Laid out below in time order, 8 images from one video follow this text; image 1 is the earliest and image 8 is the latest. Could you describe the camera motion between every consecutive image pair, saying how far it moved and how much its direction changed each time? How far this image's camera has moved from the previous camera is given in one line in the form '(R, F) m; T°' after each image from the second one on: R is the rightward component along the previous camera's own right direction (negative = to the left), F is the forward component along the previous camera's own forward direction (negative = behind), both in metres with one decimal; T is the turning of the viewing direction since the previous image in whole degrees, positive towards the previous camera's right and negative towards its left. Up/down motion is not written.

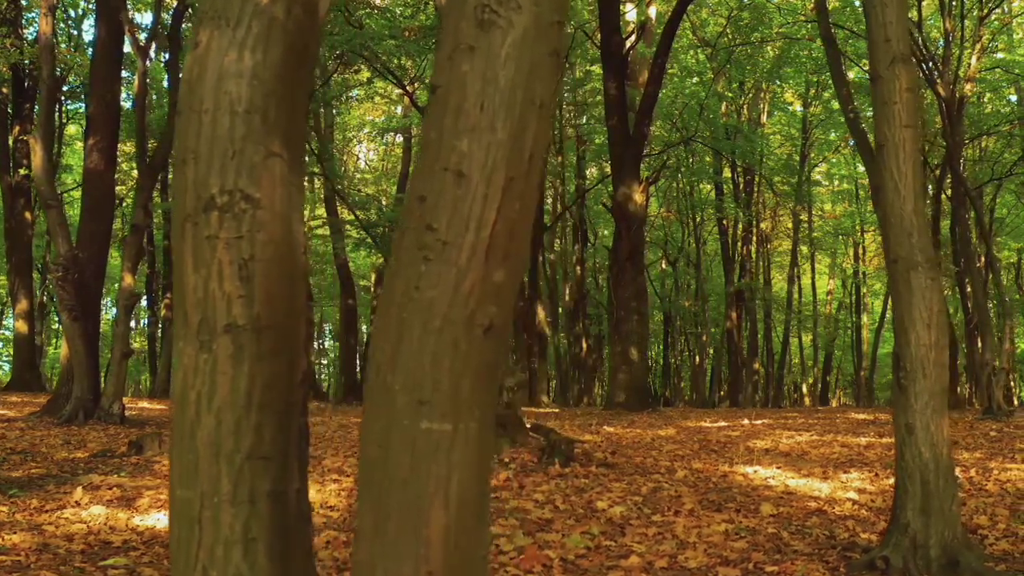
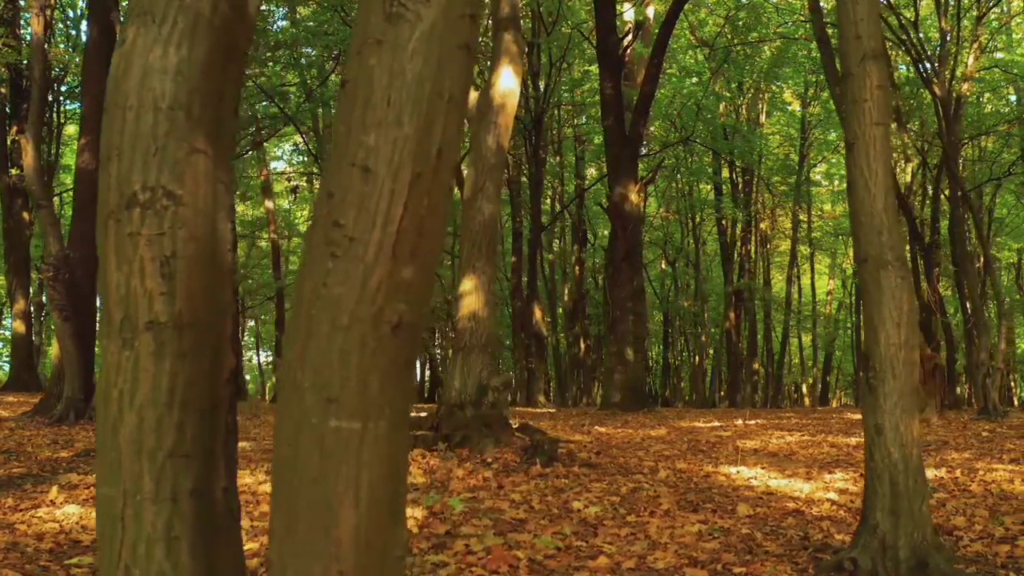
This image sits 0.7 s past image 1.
(+0.2, 0.0) m; 0°
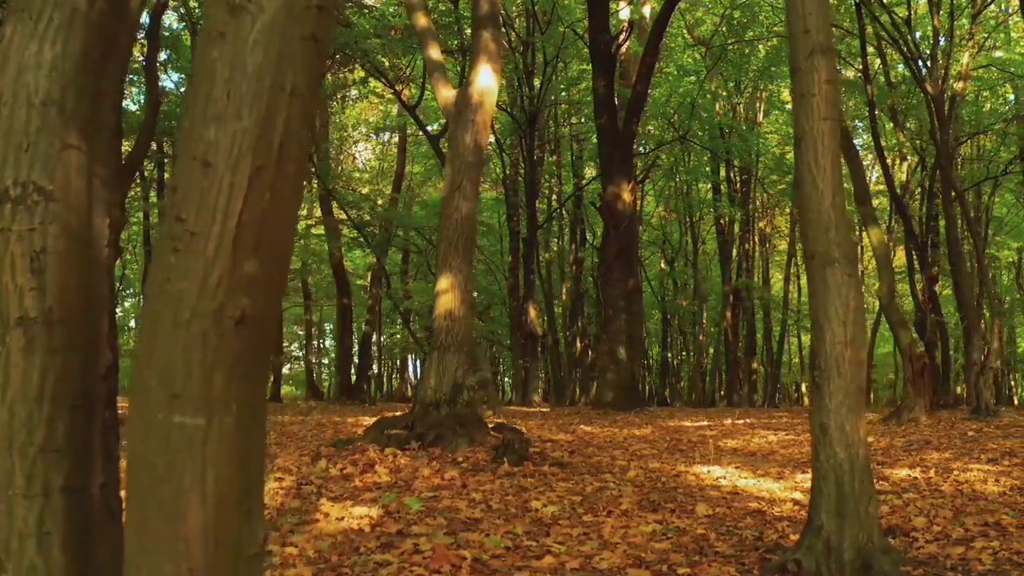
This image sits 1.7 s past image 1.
(+0.3, 0.0) m; 0°
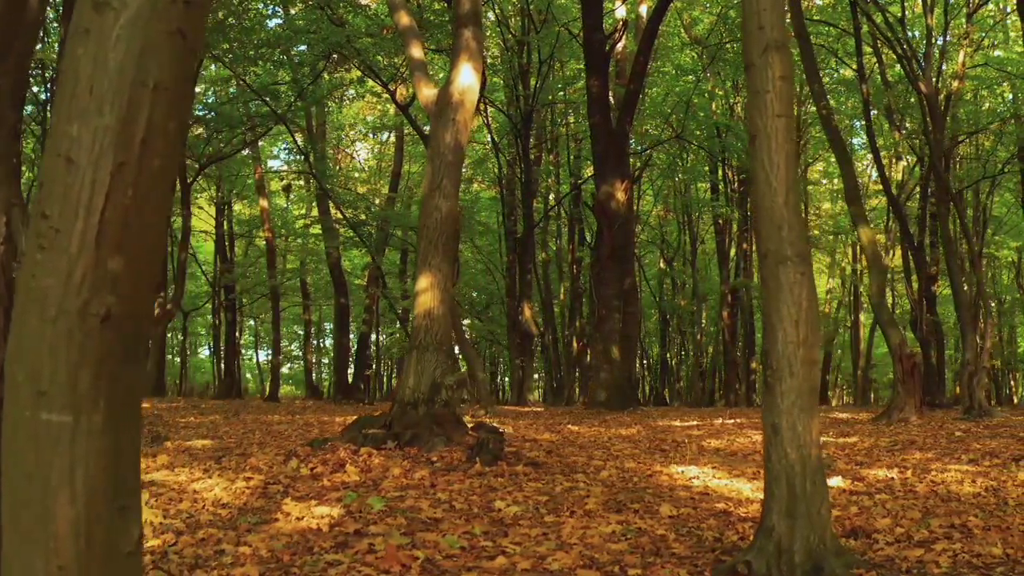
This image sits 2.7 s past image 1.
(+0.3, 0.0) m; 0°
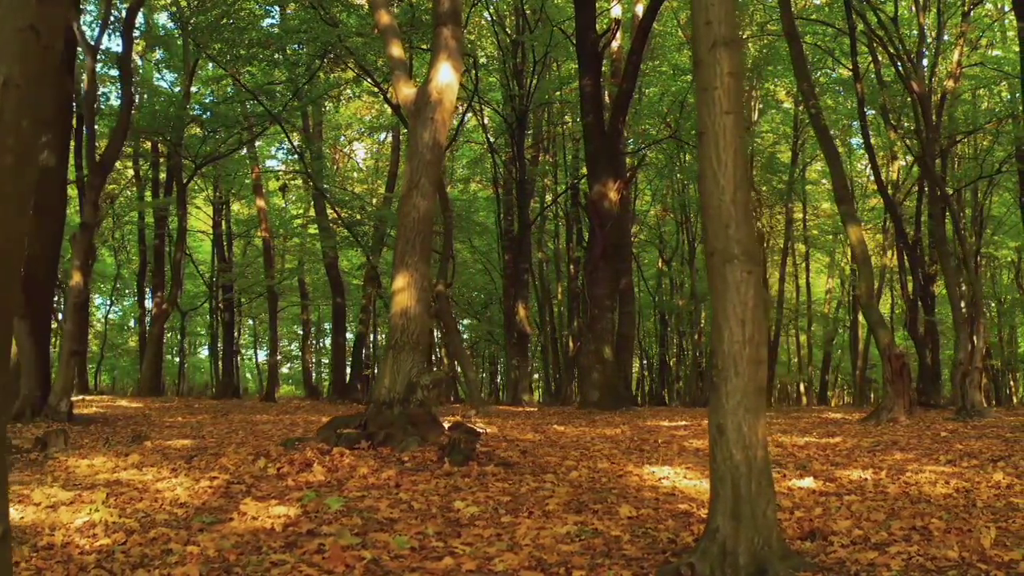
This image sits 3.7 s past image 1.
(+0.3, 0.0) m; 0°
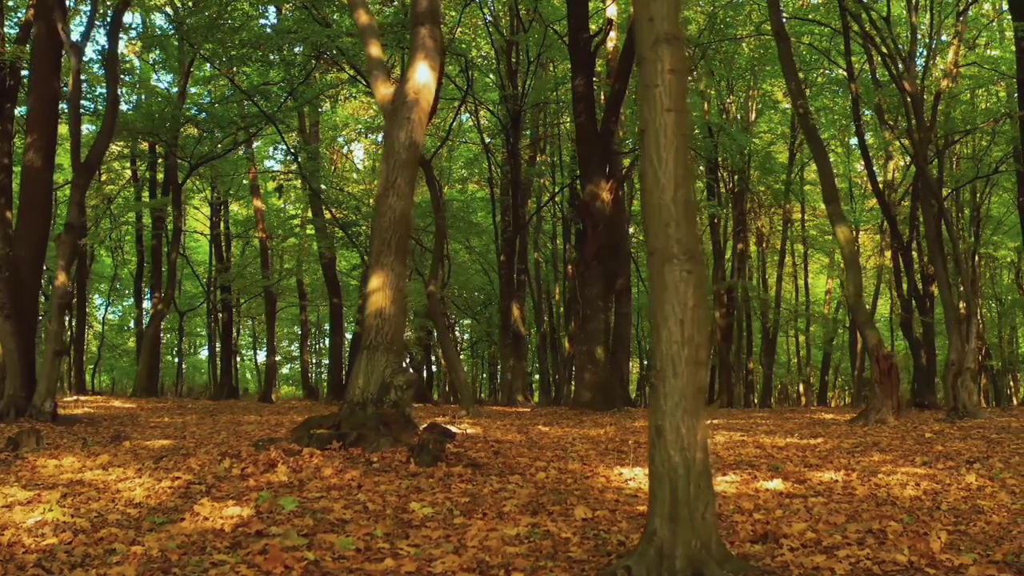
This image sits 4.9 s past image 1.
(+0.3, 0.0) m; 0°
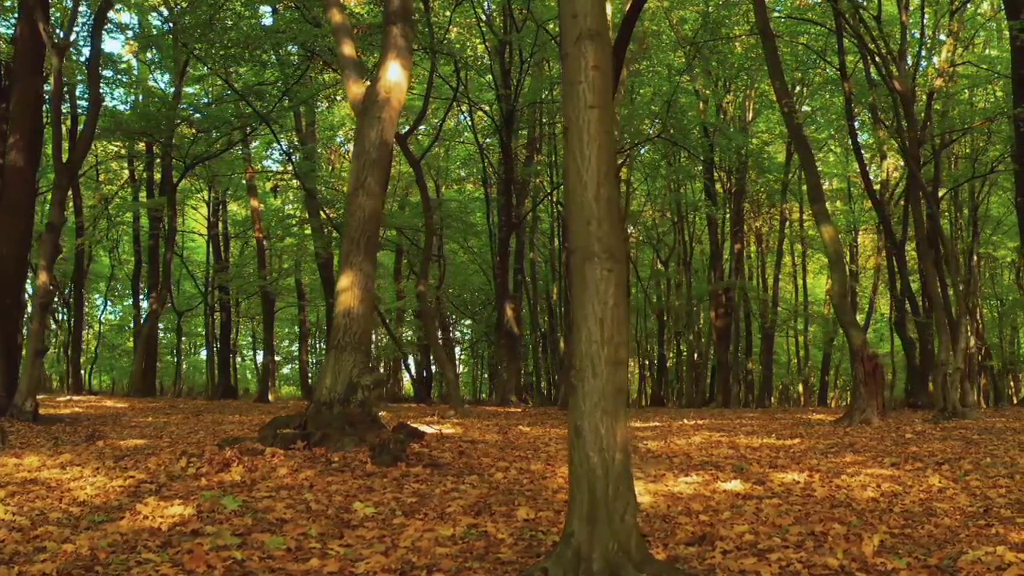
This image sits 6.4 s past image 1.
(+0.4, 0.0) m; -1°
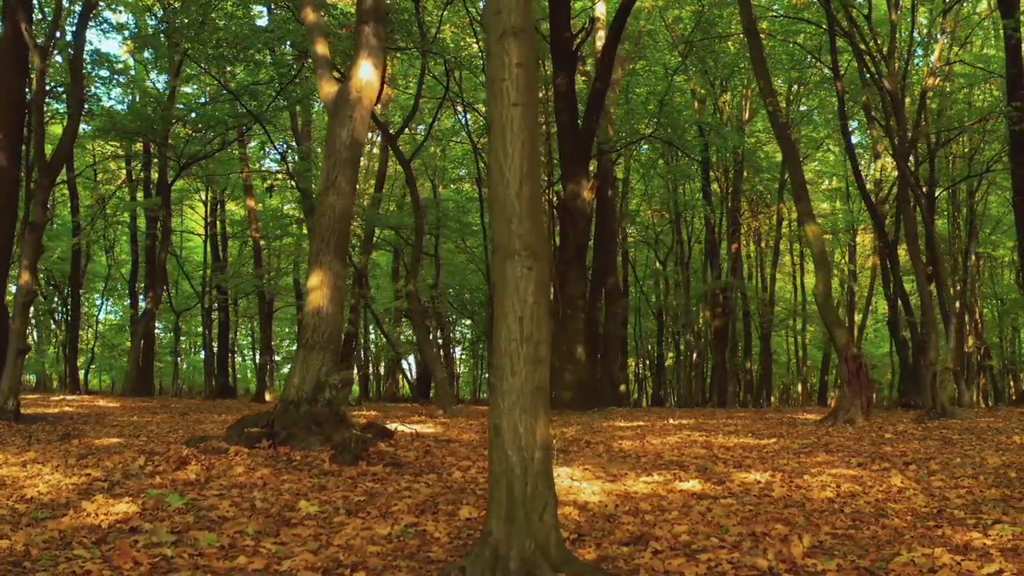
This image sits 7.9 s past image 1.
(+0.4, 0.0) m; -1°
